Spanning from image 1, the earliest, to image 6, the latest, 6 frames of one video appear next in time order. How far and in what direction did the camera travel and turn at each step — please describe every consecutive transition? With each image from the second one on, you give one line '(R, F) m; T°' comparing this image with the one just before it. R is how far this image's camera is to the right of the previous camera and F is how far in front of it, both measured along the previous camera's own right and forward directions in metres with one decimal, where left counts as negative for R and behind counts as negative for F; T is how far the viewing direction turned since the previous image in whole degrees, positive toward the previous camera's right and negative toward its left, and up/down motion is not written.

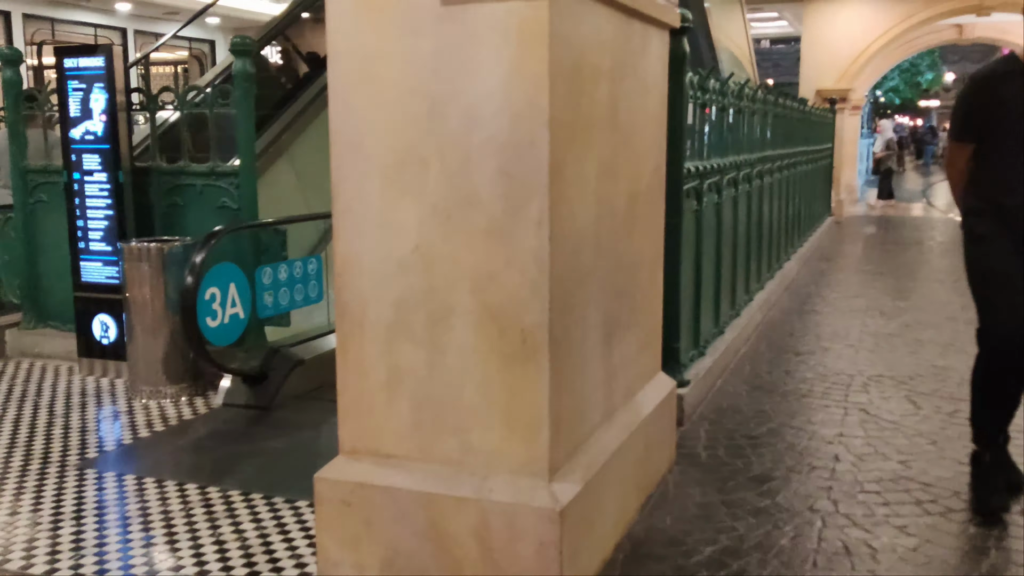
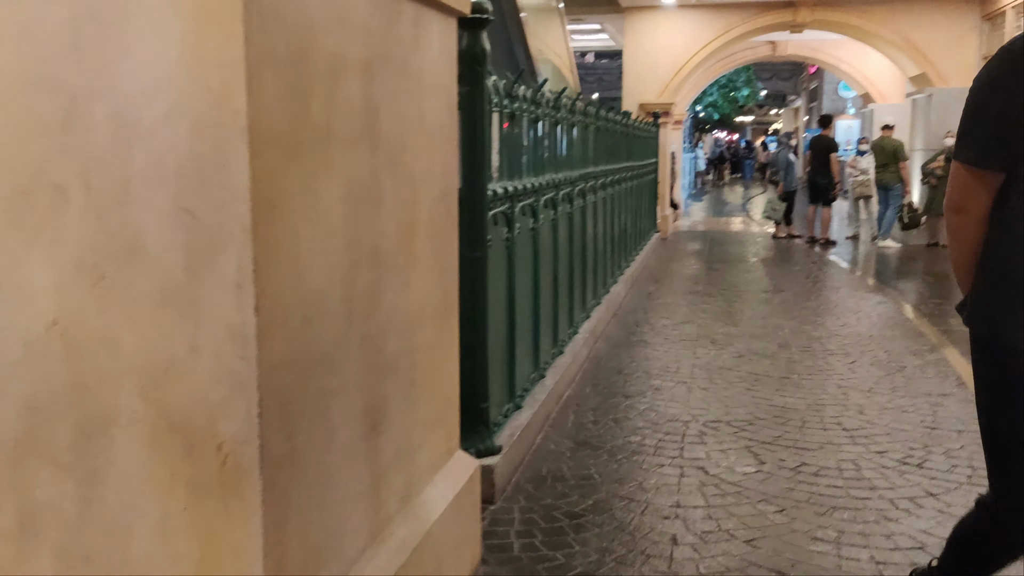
(+0.3, +0.8) m; +10°
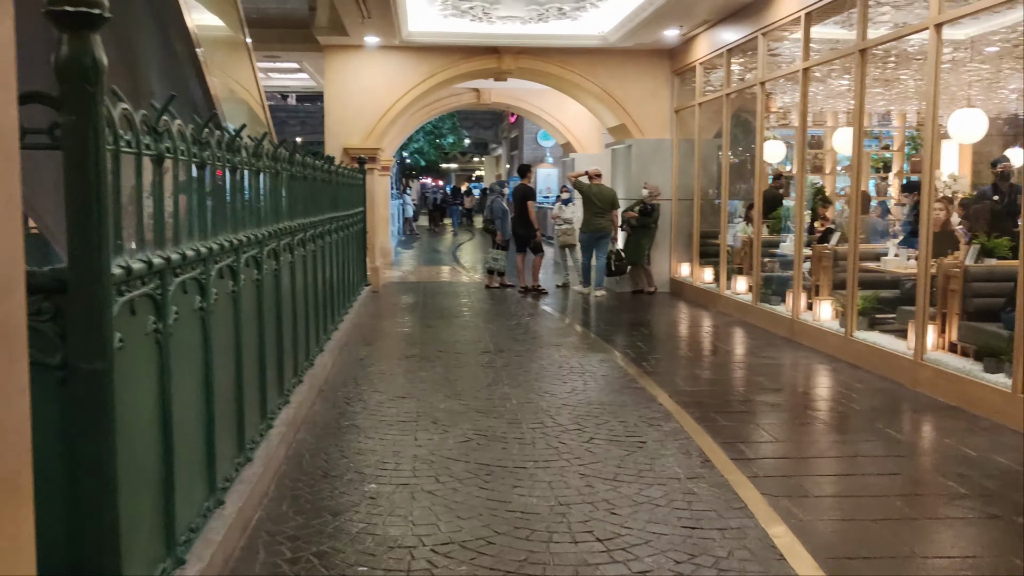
(+0.2, +1.0) m; +18°
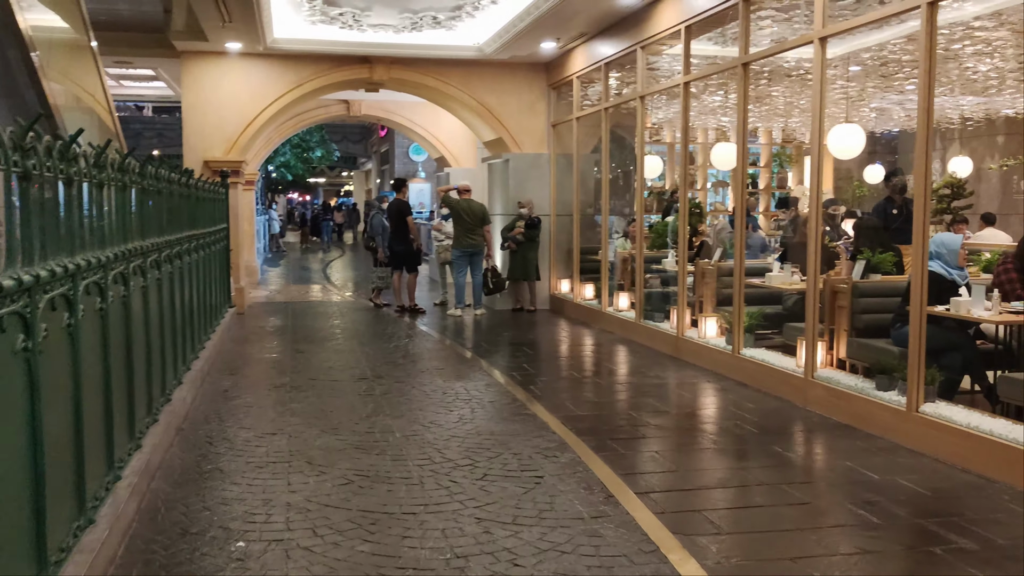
(-0.1, +0.4) m; +8°
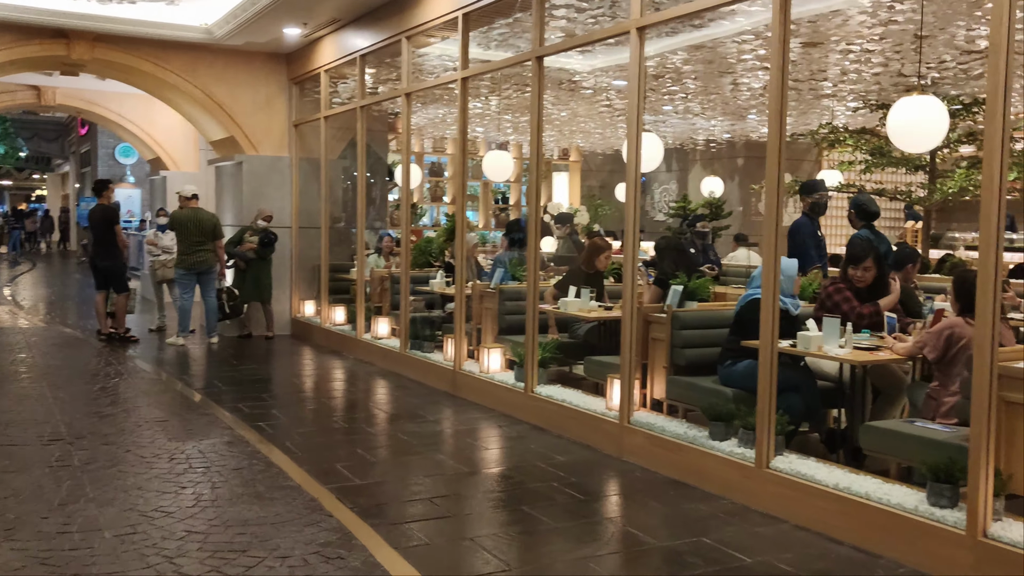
(-0.2, +1.3) m; +17°
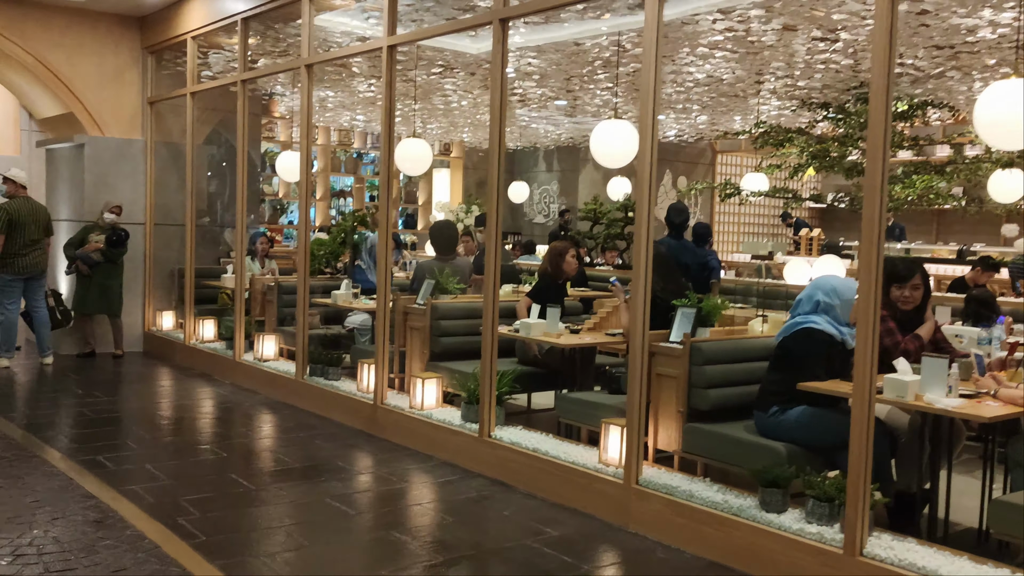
(-0.6, +1.3) m; +10°
